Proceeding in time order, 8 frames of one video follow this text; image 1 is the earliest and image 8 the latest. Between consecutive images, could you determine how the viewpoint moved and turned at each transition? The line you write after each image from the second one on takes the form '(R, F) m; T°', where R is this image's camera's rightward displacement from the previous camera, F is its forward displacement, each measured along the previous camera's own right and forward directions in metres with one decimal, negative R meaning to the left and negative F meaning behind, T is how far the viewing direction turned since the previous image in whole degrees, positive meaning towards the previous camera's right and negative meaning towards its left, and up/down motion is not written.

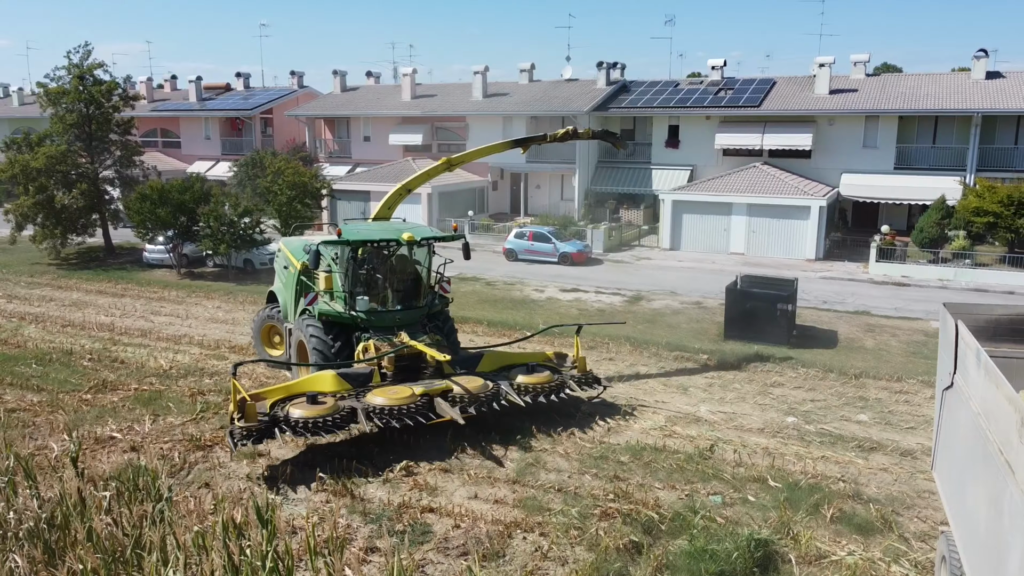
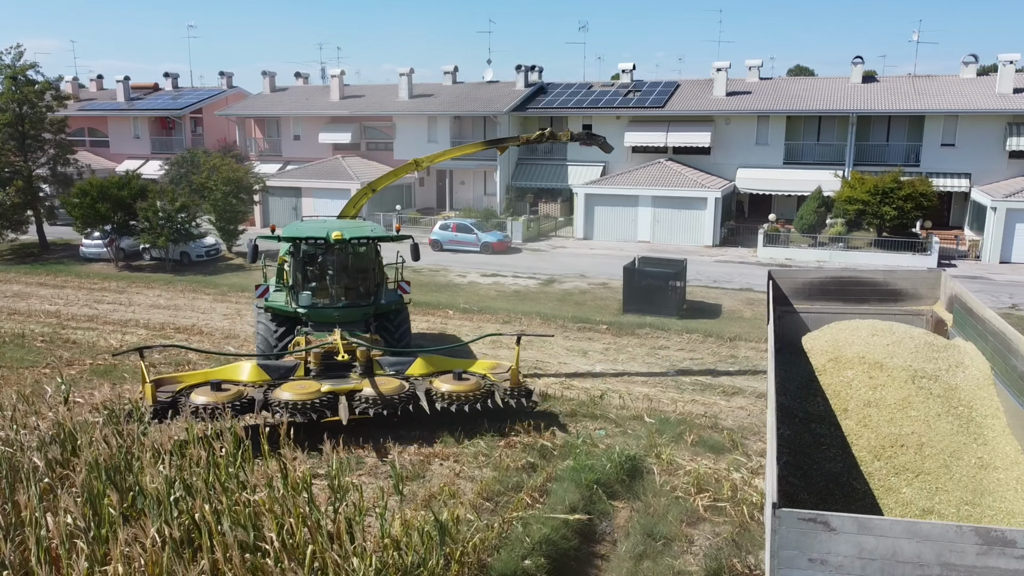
(+0.2, -1.5) m; +5°
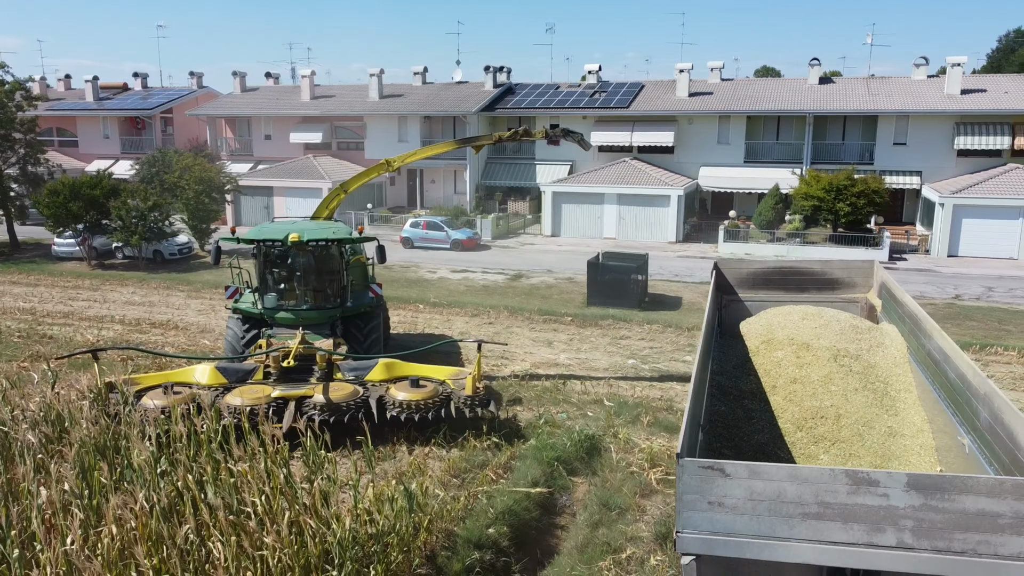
(+0.1, -0.5) m; +2°
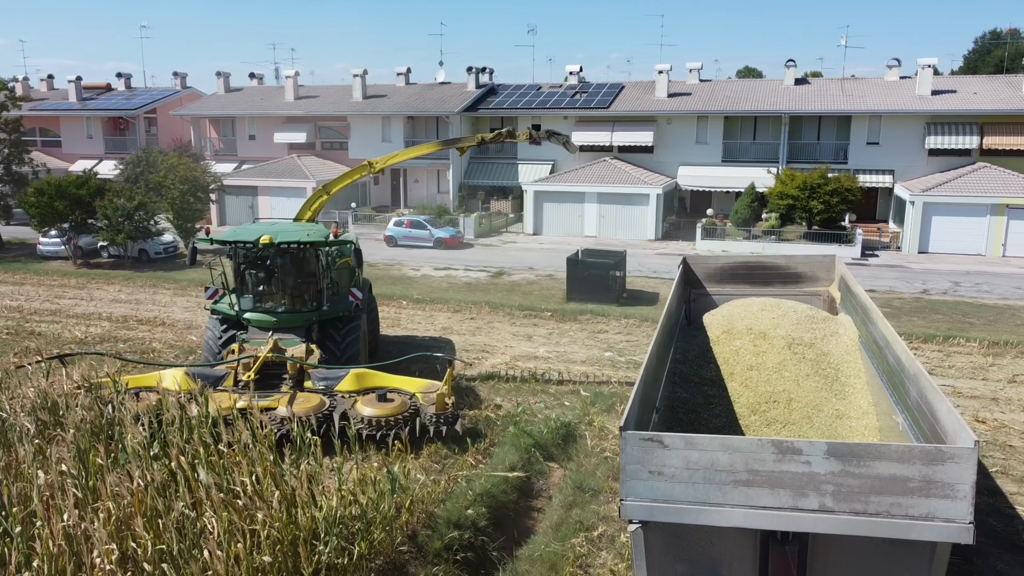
(+0.1, -0.4) m; +1°
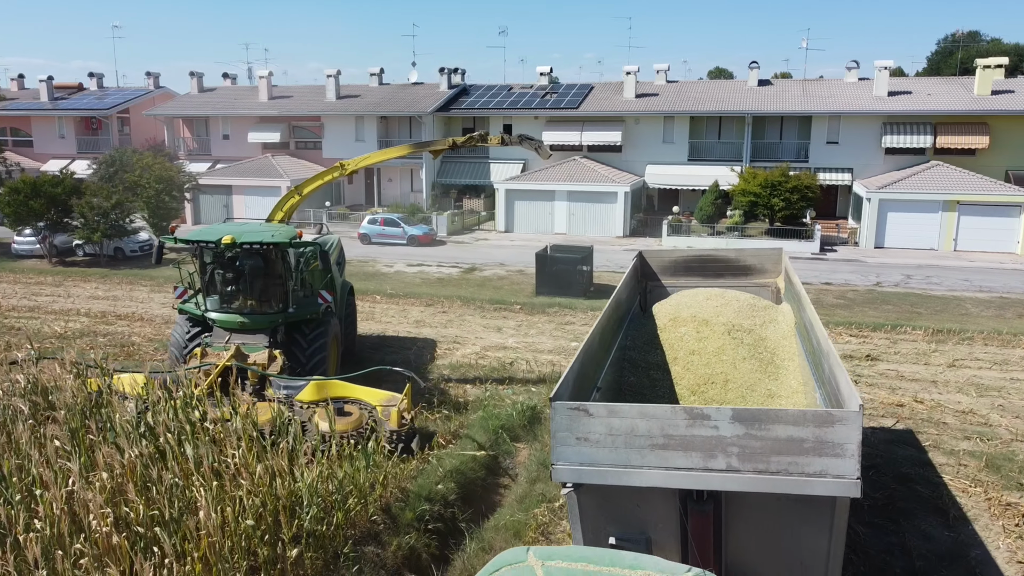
(+0.1, -0.5) m; +2°
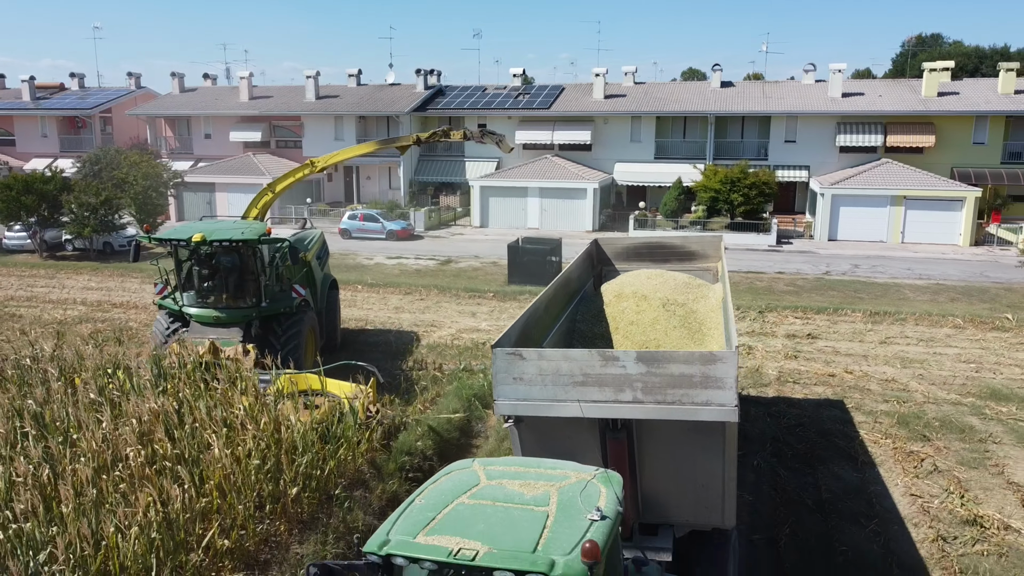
(+0.1, -1.1) m; +2°
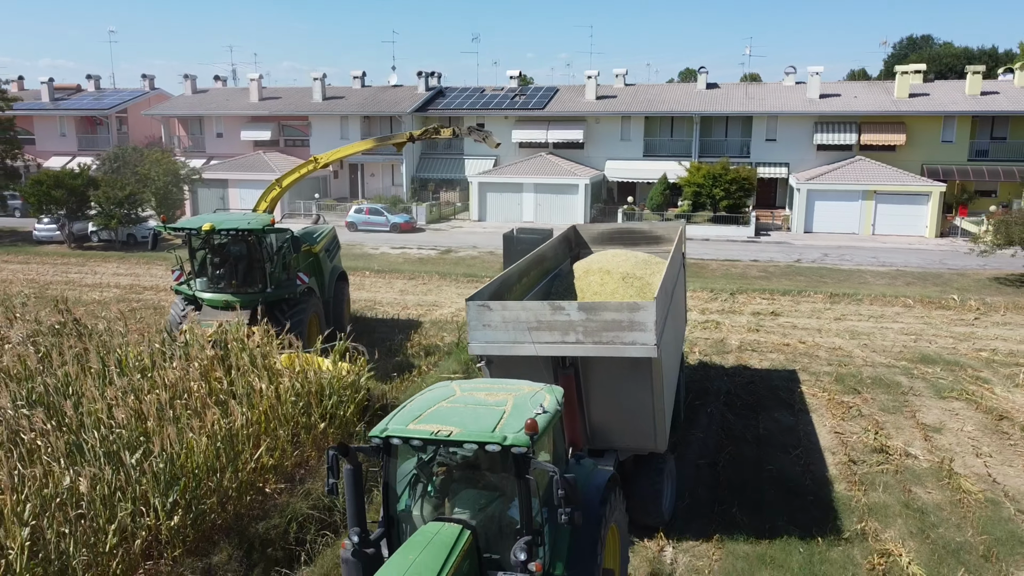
(+0.1, -1.5) m; 0°
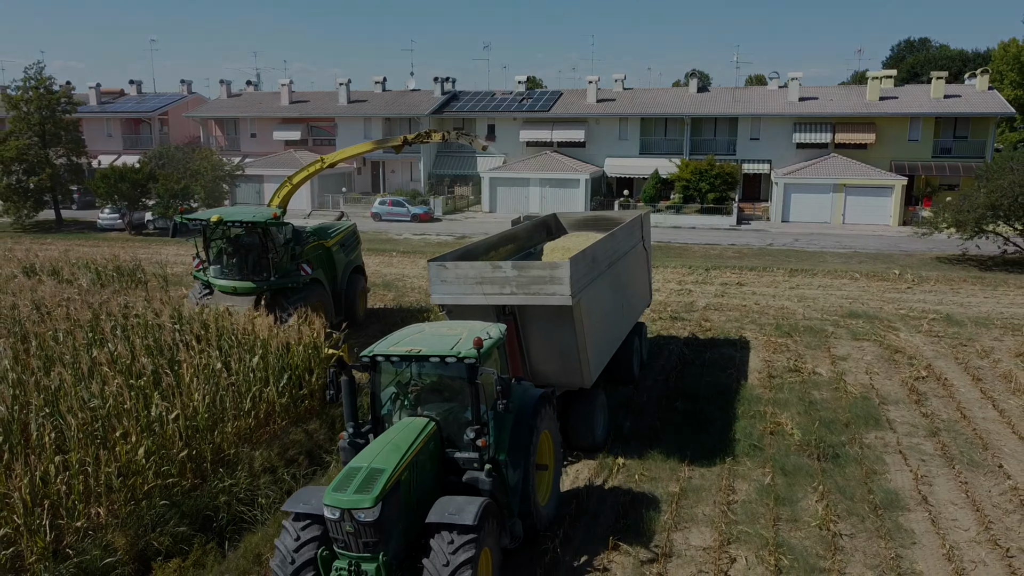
(0.0, -2.9) m; -1°
